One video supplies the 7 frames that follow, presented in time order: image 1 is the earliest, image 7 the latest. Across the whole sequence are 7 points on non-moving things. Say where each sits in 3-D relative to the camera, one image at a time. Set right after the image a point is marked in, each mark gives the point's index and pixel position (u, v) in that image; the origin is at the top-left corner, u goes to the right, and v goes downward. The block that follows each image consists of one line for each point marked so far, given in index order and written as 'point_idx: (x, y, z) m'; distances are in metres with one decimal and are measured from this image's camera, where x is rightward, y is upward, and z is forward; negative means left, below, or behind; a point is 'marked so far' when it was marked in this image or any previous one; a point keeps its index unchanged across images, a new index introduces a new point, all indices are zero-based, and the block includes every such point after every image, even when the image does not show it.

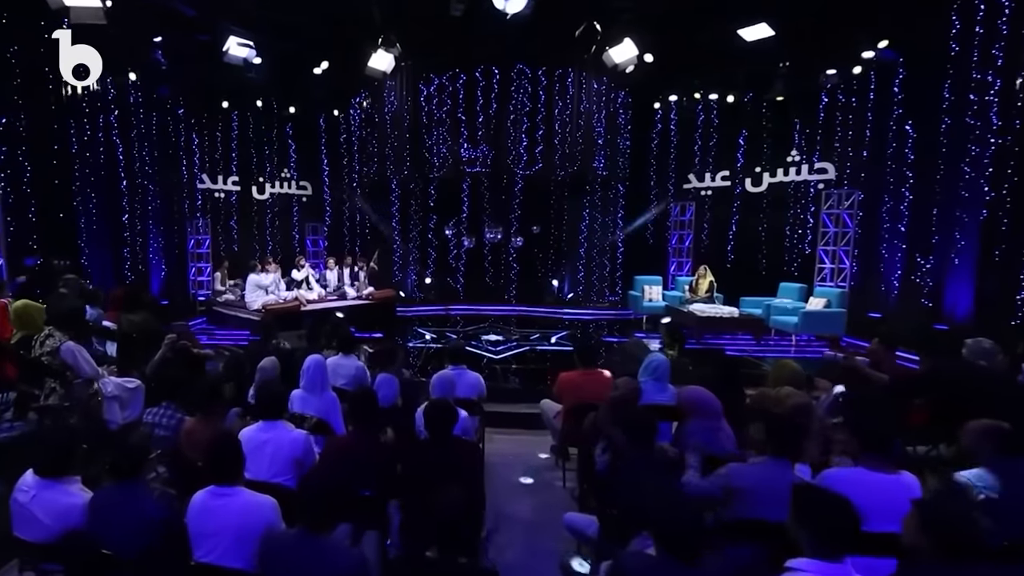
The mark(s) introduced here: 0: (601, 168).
0: (+2.0, +2.6, +10.4) m
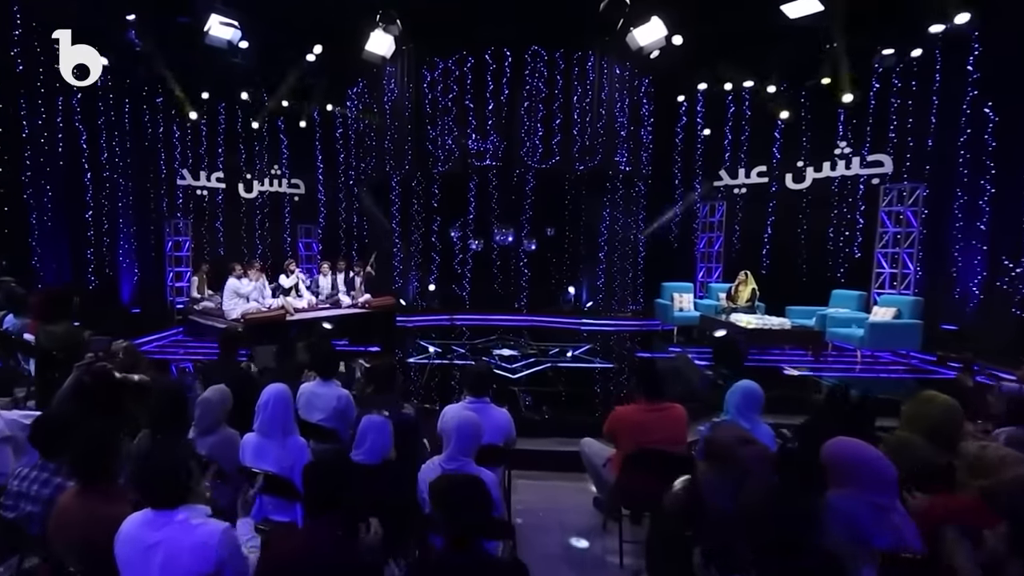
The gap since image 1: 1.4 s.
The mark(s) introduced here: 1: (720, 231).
0: (+2.2, +2.4, +9.5) m
1: (+4.0, +1.1, +9.2) m
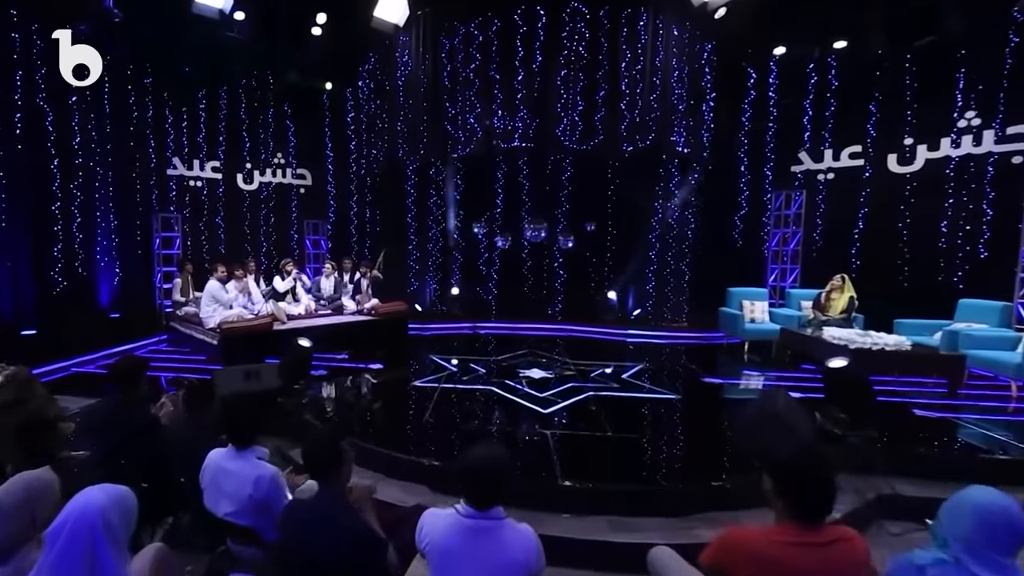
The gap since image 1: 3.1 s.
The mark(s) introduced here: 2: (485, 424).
0: (+2.8, +2.4, +8.0) m
1: (+4.5, +1.0, +7.6) m
2: (-0.2, -1.2, +4.2) m
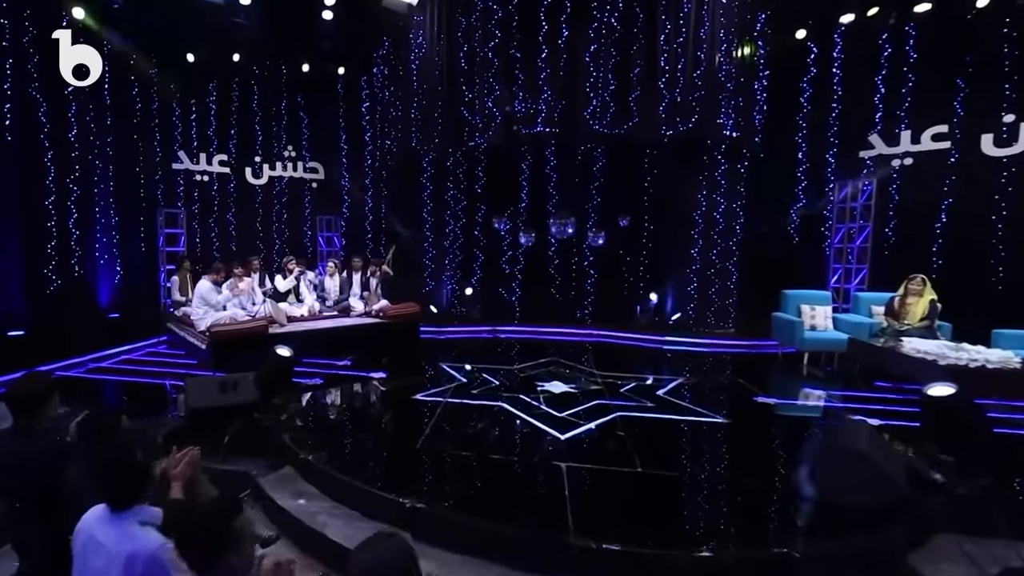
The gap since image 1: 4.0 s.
0: (+3.2, +2.3, +7.1) m
1: (+4.8, +0.9, +6.6) m
2: (-0.2, -1.2, +3.6) m
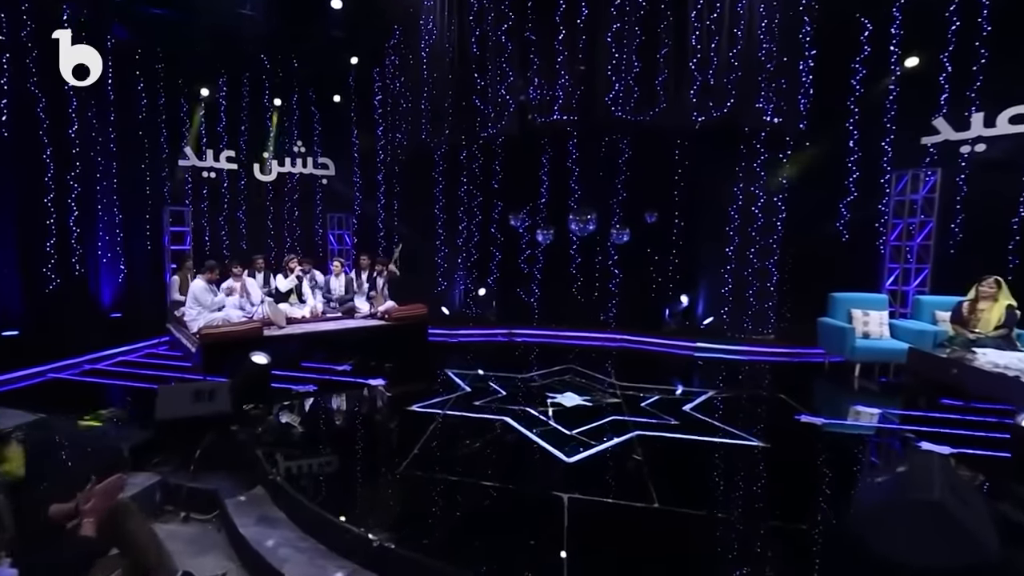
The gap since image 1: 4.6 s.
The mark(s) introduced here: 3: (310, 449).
0: (+3.4, +2.3, +6.4) m
1: (+5.0, +0.9, +5.8) m
2: (-0.2, -1.2, +3.1) m
3: (-1.5, -1.2, +3.6) m
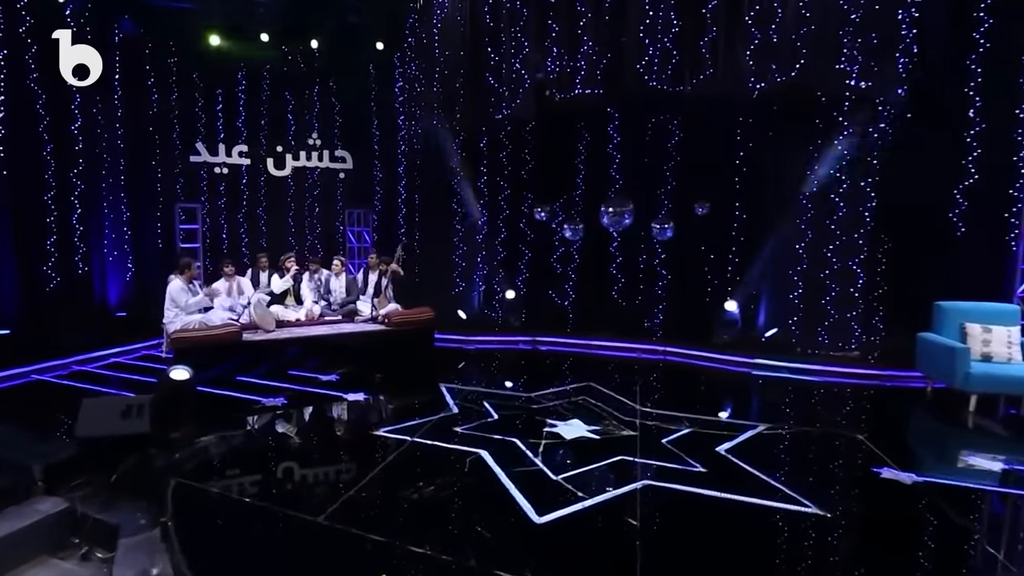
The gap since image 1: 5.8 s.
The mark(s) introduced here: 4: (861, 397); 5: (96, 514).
0: (+3.6, +2.2, +5.1) m
1: (+5.1, +0.8, +4.3) m
2: (-0.5, -1.3, +2.4) m
3: (-1.7, -1.2, +3.0) m
4: (+3.5, -1.1, +4.9) m
5: (-2.4, -1.3, +2.7) m
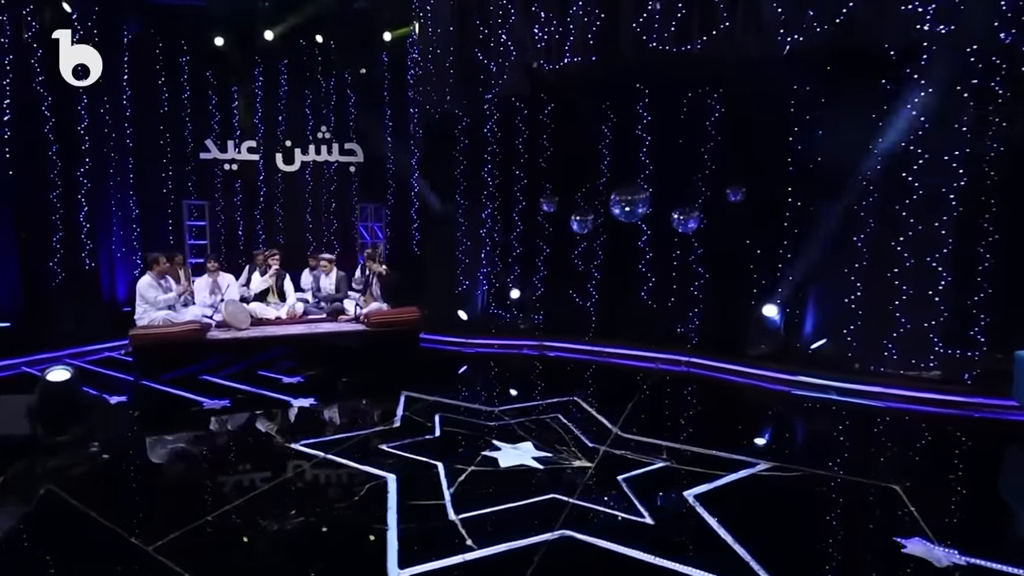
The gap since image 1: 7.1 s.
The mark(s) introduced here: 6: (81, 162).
0: (+3.4, +2.2, +4.0) m
1: (+4.7, +0.8, +2.9) m
2: (-1.1, -1.2, +2.0) m
3: (-2.2, -1.2, +2.8) m
4: (+3.2, -1.1, +3.7) m
5: (-2.9, -1.2, +2.6) m
6: (-4.9, +1.4, +5.6) m
